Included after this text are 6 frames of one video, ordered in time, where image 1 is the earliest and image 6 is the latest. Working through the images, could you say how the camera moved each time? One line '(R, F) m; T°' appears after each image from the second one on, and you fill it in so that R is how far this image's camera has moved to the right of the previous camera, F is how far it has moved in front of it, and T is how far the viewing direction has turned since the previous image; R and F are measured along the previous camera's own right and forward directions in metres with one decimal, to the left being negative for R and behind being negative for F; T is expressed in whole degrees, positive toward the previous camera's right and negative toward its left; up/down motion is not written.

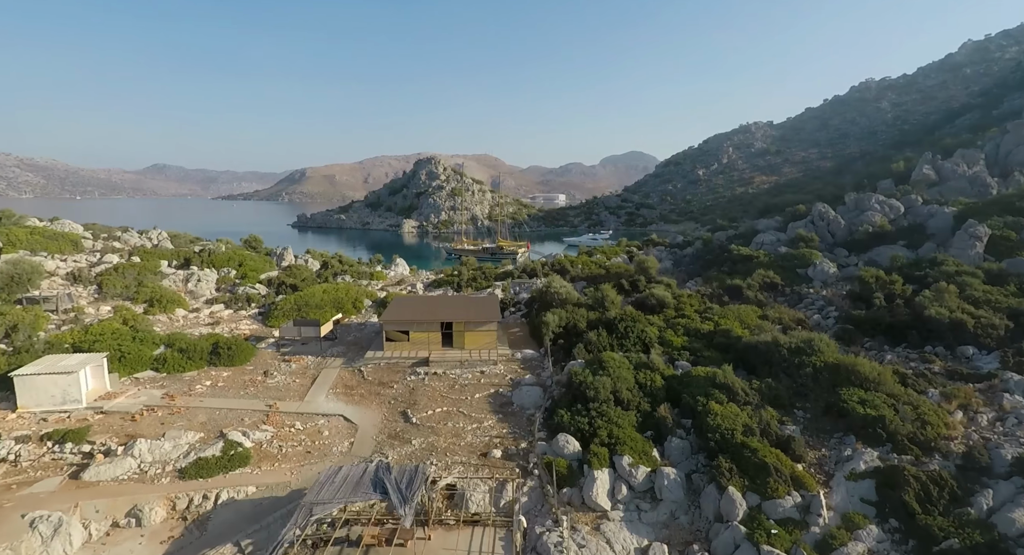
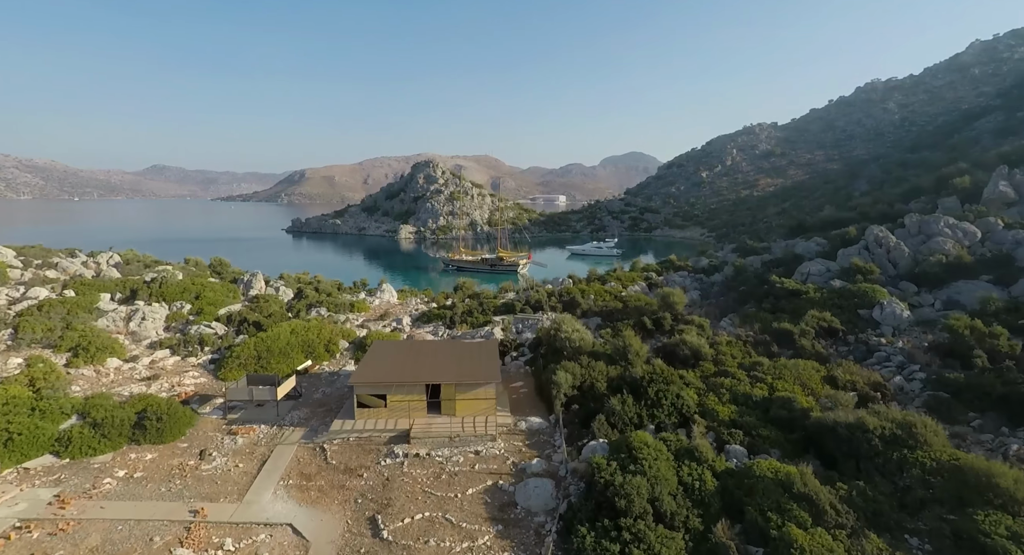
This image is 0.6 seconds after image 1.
(-0.1, +4.3) m; 0°
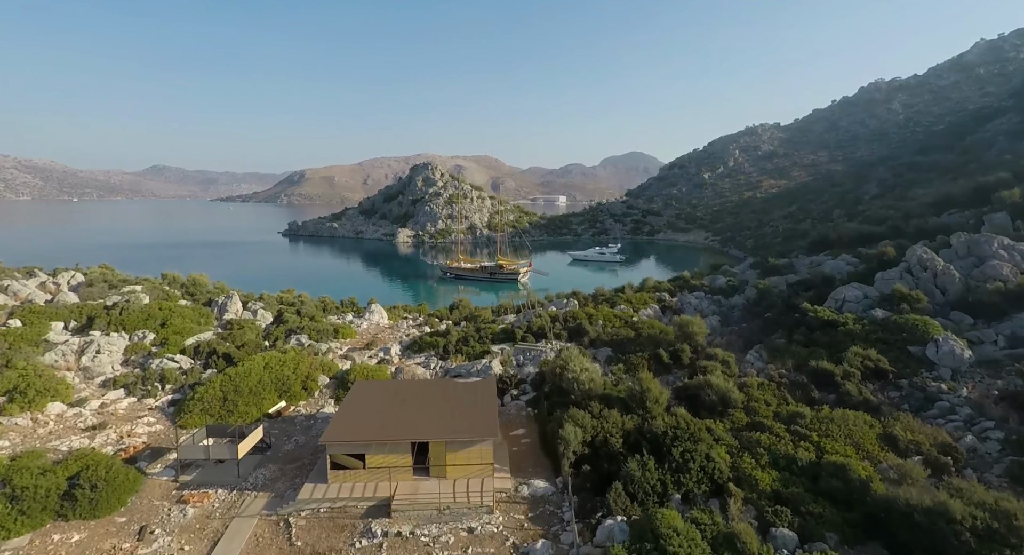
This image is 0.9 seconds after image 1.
(0.0, +2.6) m; 0°
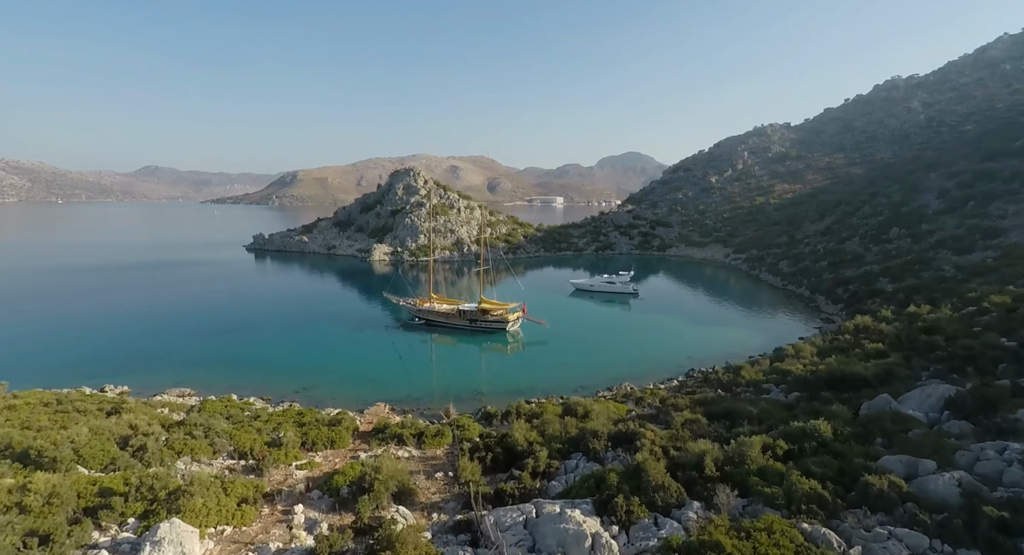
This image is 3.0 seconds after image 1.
(+1.2, +16.6) m; 0°
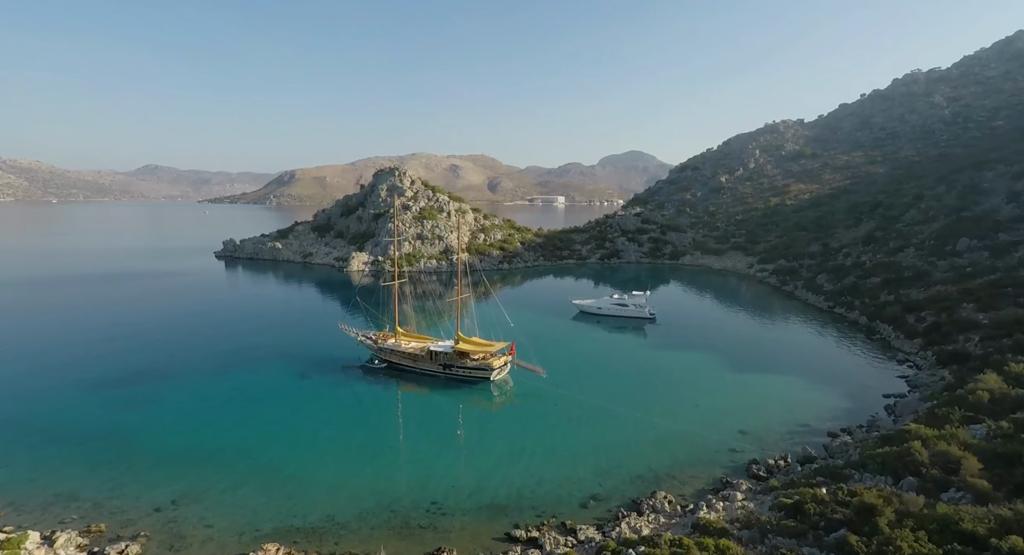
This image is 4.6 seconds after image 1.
(+1.3, +12.9) m; 0°
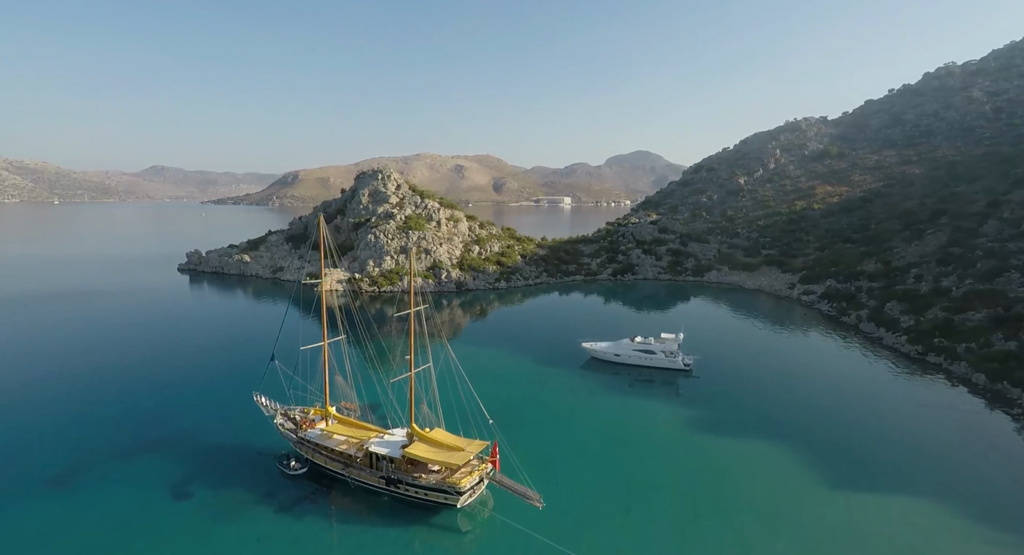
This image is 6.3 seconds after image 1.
(+1.4, +14.8) m; -1°
